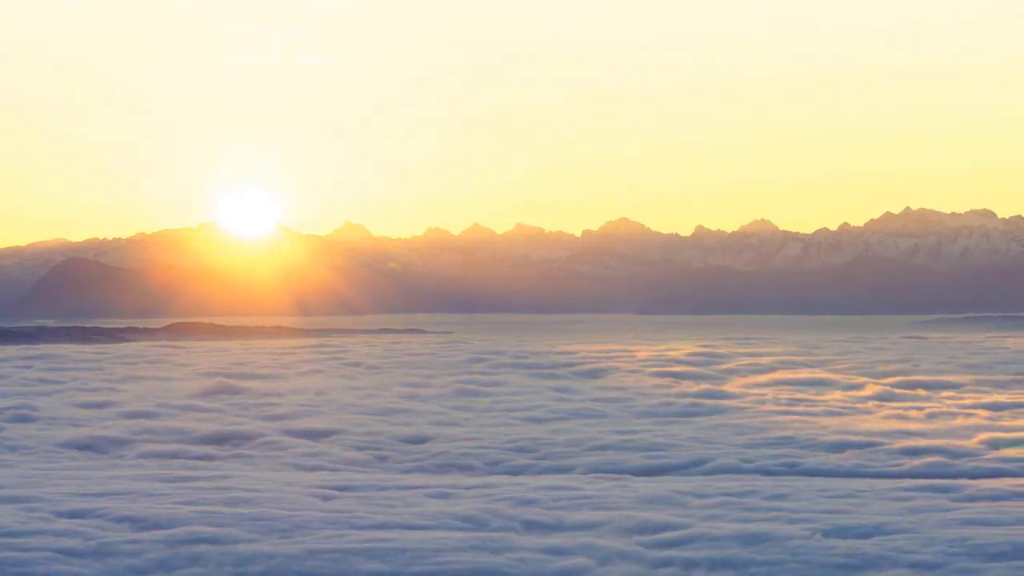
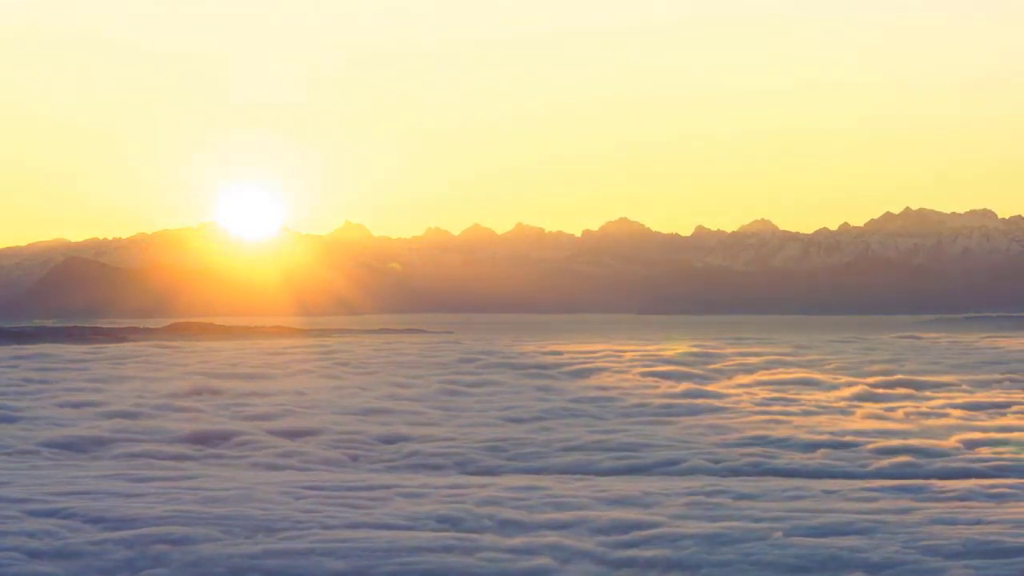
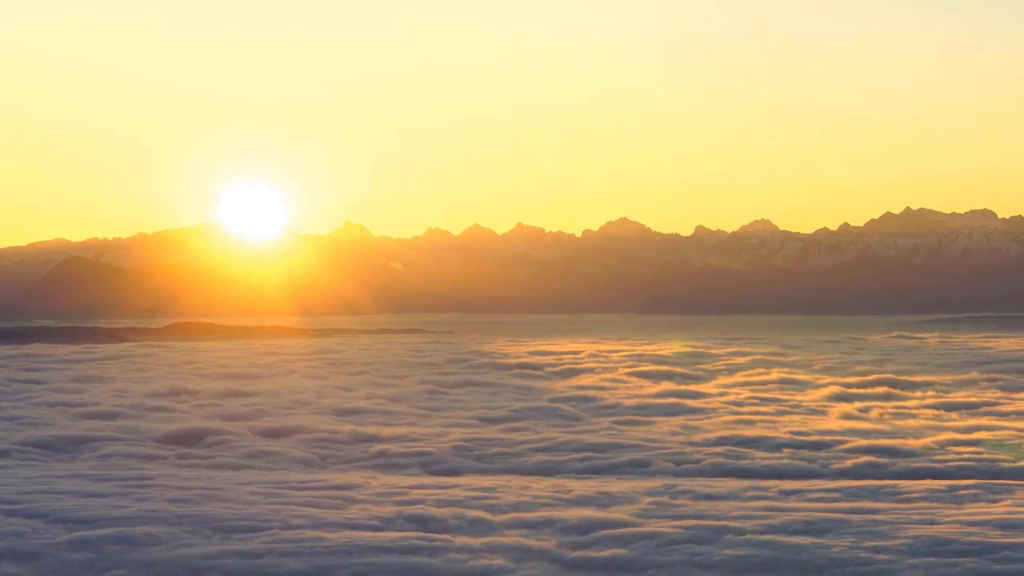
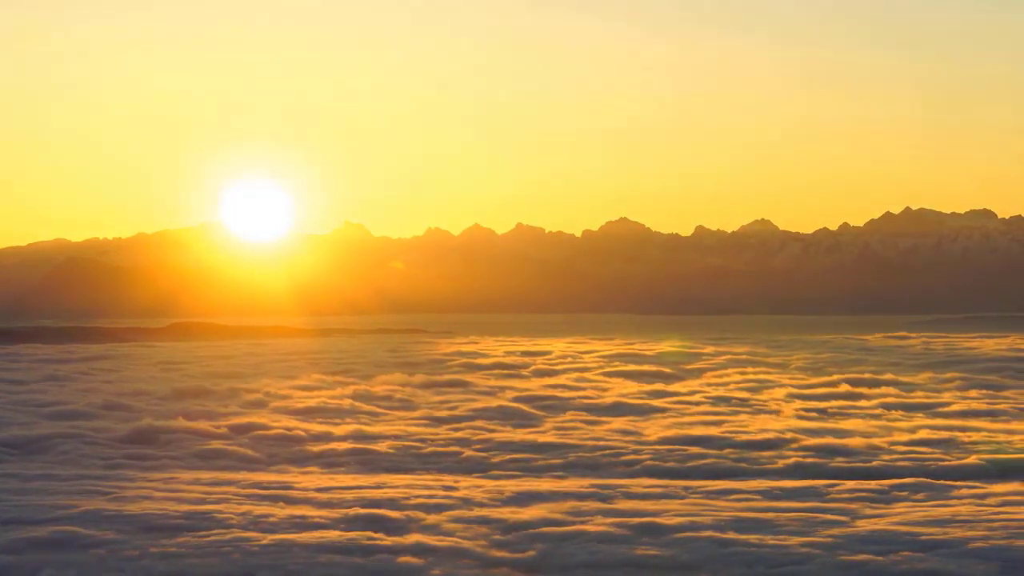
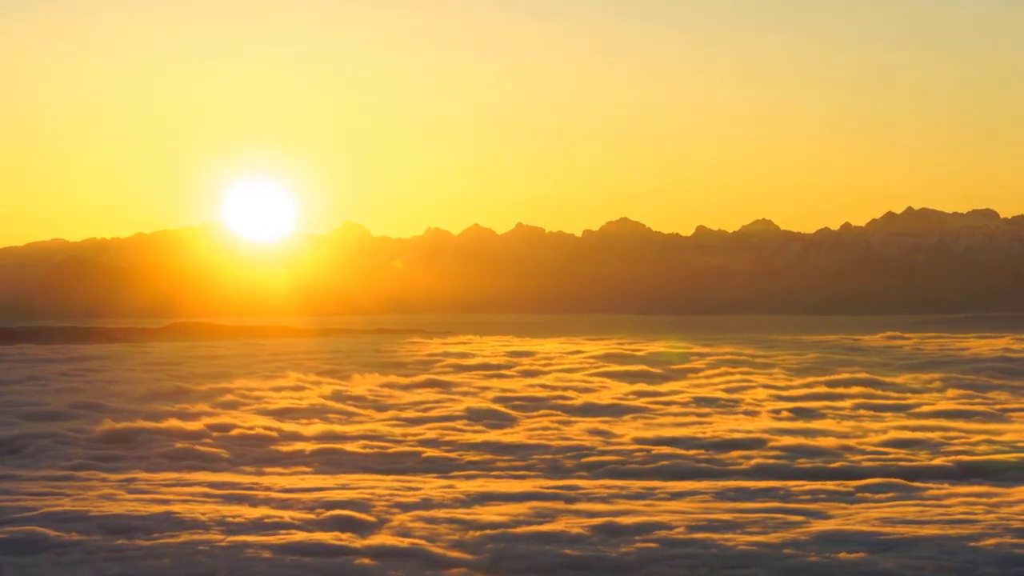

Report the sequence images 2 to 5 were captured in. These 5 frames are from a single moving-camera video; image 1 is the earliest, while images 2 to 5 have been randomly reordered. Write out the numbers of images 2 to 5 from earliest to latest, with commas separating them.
2, 3, 4, 5
